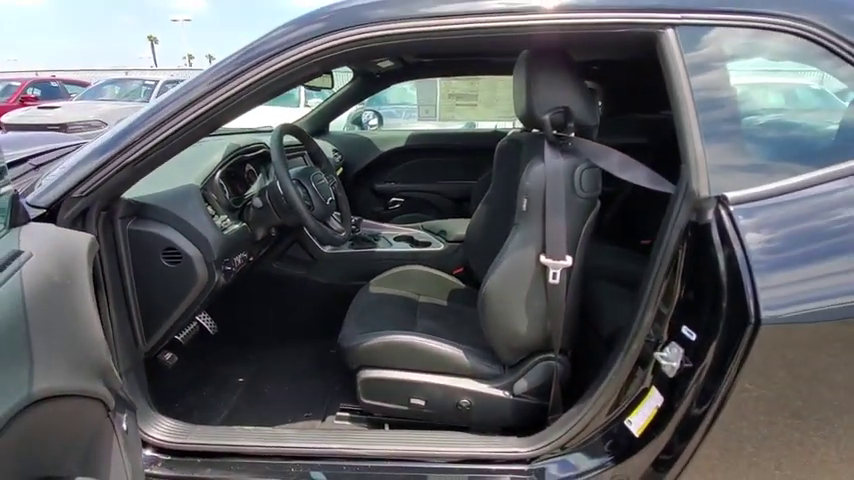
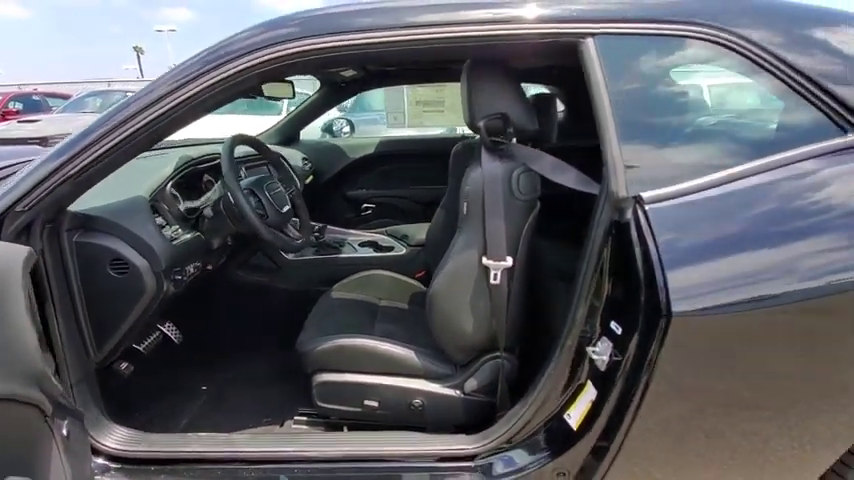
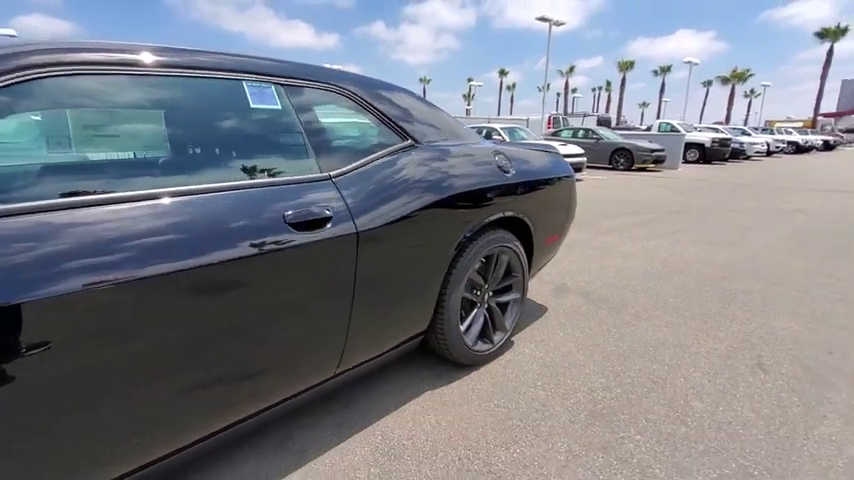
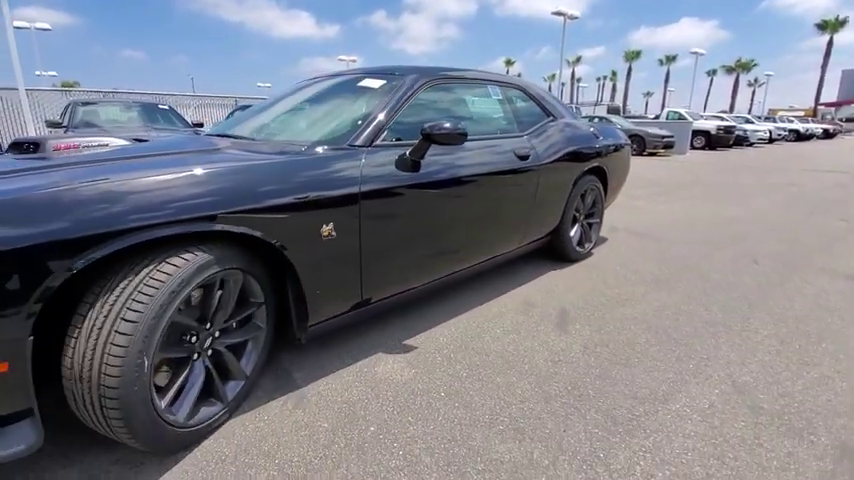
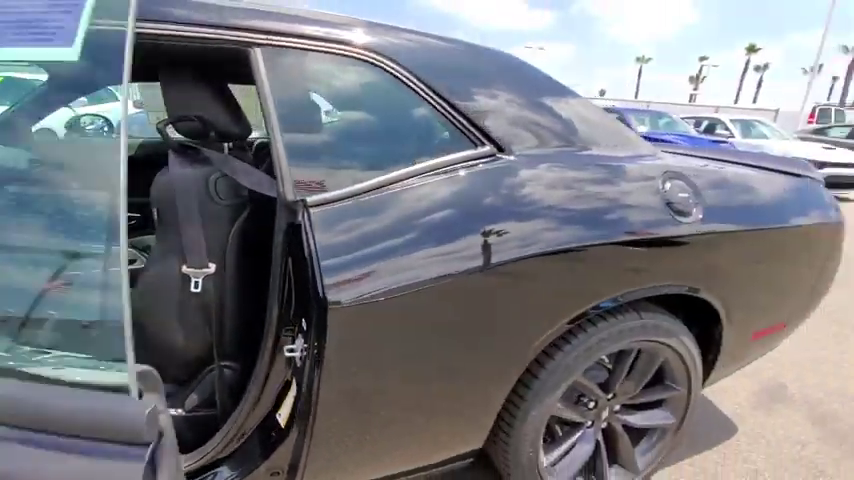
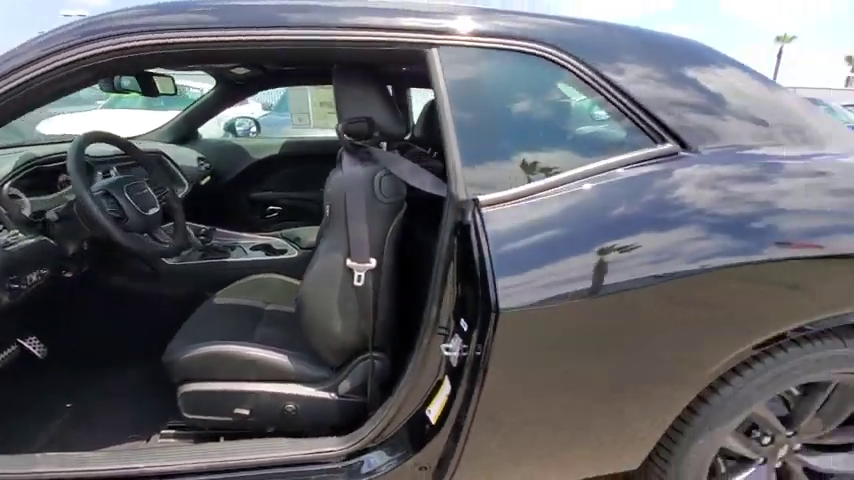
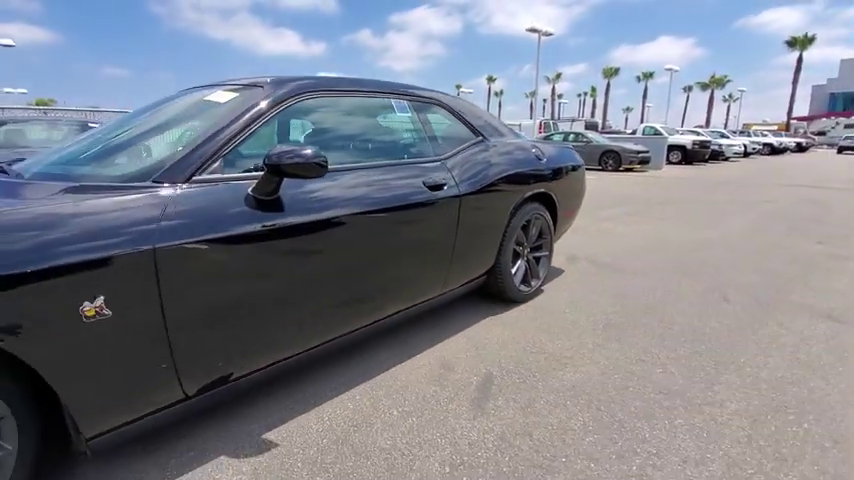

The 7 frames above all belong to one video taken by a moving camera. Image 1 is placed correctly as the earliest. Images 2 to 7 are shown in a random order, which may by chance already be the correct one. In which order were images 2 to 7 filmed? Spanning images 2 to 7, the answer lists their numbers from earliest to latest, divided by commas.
2, 6, 5, 3, 7, 4
